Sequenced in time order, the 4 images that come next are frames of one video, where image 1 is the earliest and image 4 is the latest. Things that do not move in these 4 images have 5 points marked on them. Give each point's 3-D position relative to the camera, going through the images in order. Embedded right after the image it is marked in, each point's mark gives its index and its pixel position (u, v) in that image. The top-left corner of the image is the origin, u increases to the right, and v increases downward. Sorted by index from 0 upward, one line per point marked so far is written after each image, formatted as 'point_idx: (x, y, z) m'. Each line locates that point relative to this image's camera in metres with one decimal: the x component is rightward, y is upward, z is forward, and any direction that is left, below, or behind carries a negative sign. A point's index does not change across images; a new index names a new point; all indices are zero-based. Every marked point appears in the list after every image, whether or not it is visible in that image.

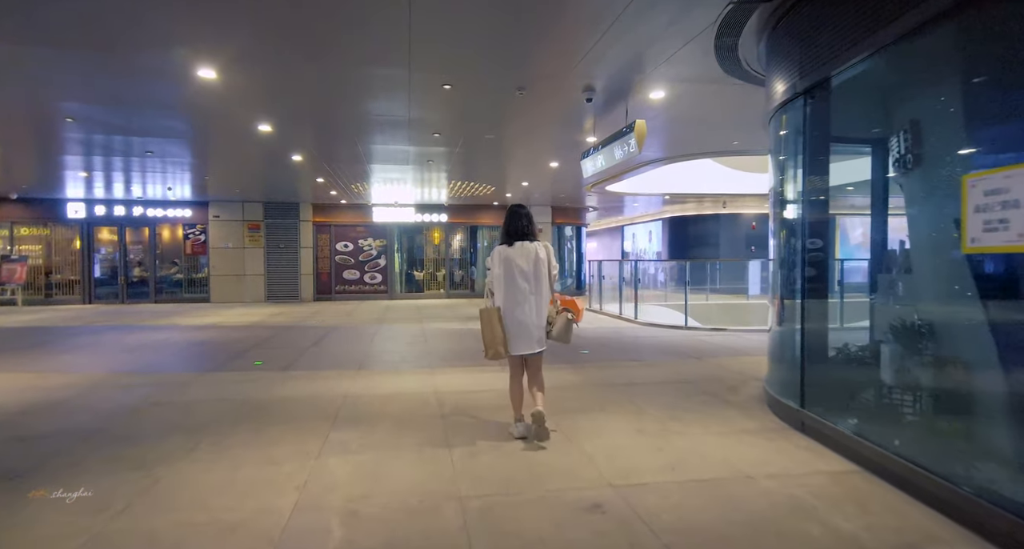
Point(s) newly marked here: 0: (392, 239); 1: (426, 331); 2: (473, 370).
0: (-4.6, +1.4, +18.2) m
1: (-1.8, -1.2, +10.1) m
2: (-0.5, -1.2, +6.2) m
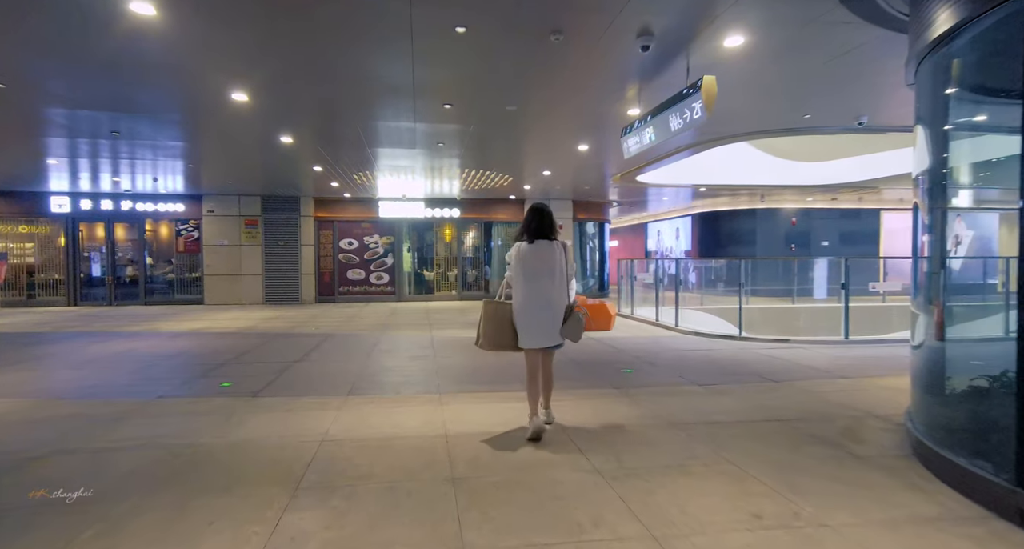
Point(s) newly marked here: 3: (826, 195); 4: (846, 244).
0: (-4.0, +1.4, +16.9) m
1: (-1.4, -1.2, +8.7) m
2: (-0.2, -1.2, +4.8) m
3: (+10.8, +2.7, +16.4) m
4: (+12.5, +1.1, +17.9) m
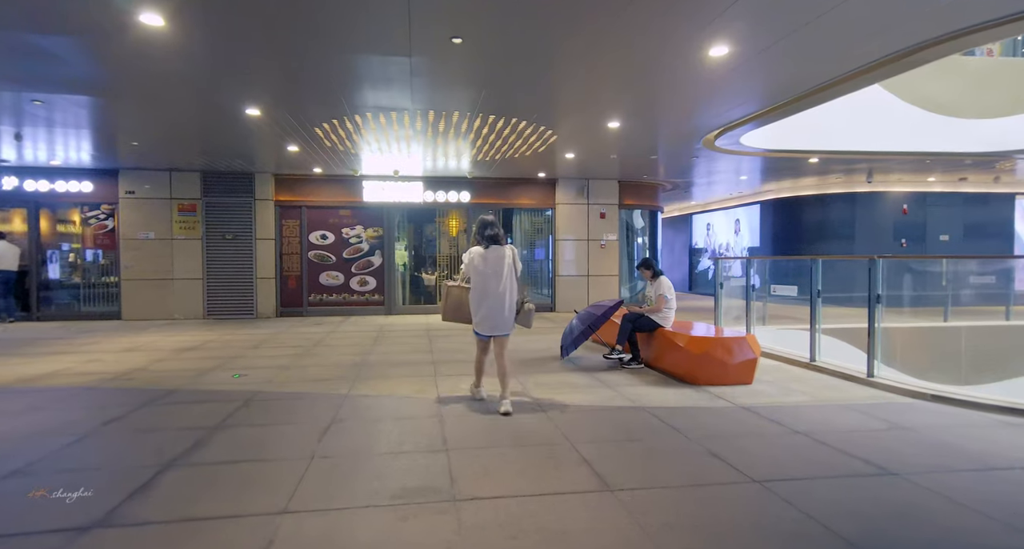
0: (-3.2, +1.3, +12.8) m
1: (-0.7, -1.3, +4.6) m
2: (+0.6, -1.4, +0.6) m
3: (+11.5, +2.6, +12.4) m
4: (+13.2, +1.0, +13.8) m
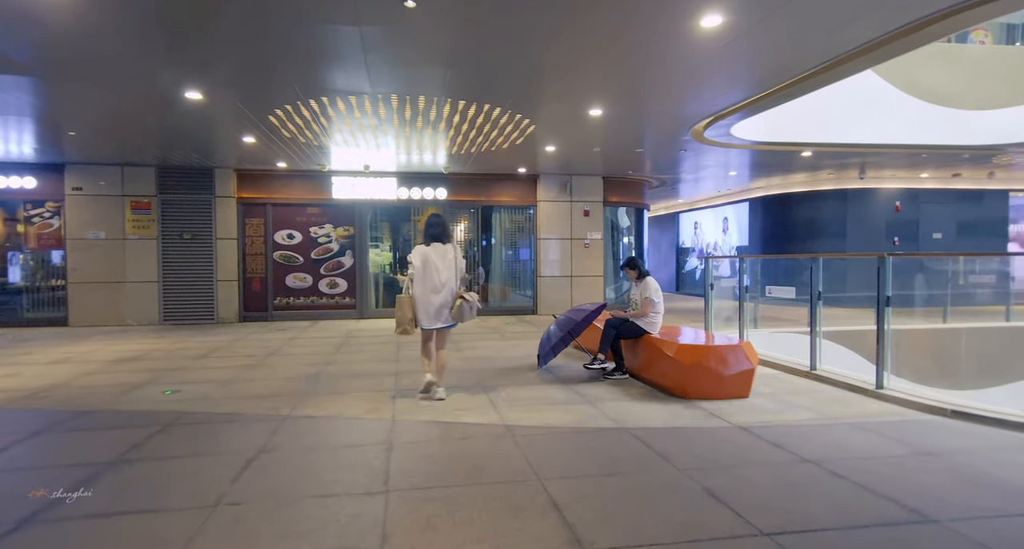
0: (-3.7, +1.2, +12.0) m
1: (-1.0, -1.3, +3.9) m
2: (+0.4, -1.4, 0.0) m
3: (+11.0, +2.6, +12.0) m
4: (+12.7, +1.1, +13.5) m
